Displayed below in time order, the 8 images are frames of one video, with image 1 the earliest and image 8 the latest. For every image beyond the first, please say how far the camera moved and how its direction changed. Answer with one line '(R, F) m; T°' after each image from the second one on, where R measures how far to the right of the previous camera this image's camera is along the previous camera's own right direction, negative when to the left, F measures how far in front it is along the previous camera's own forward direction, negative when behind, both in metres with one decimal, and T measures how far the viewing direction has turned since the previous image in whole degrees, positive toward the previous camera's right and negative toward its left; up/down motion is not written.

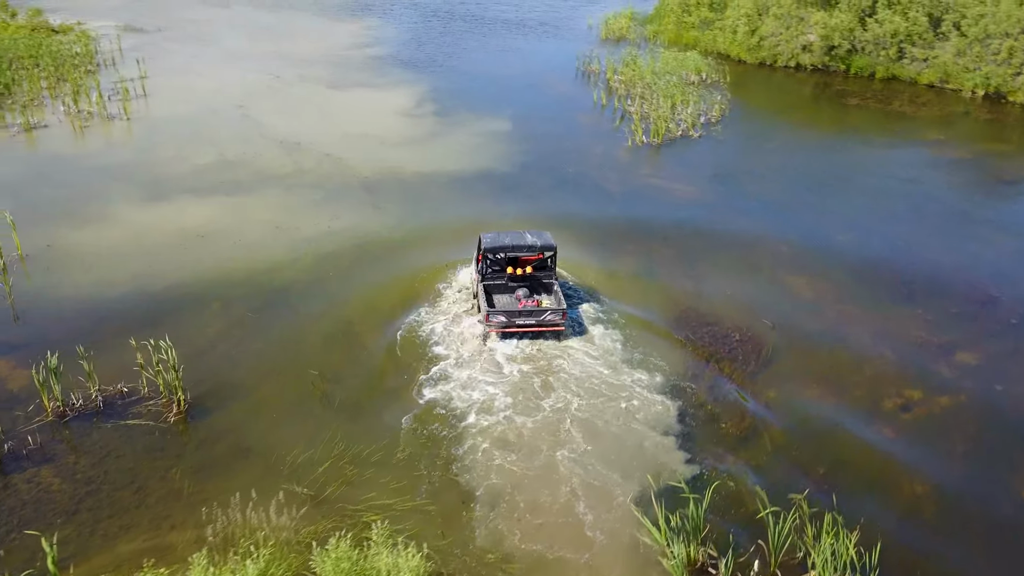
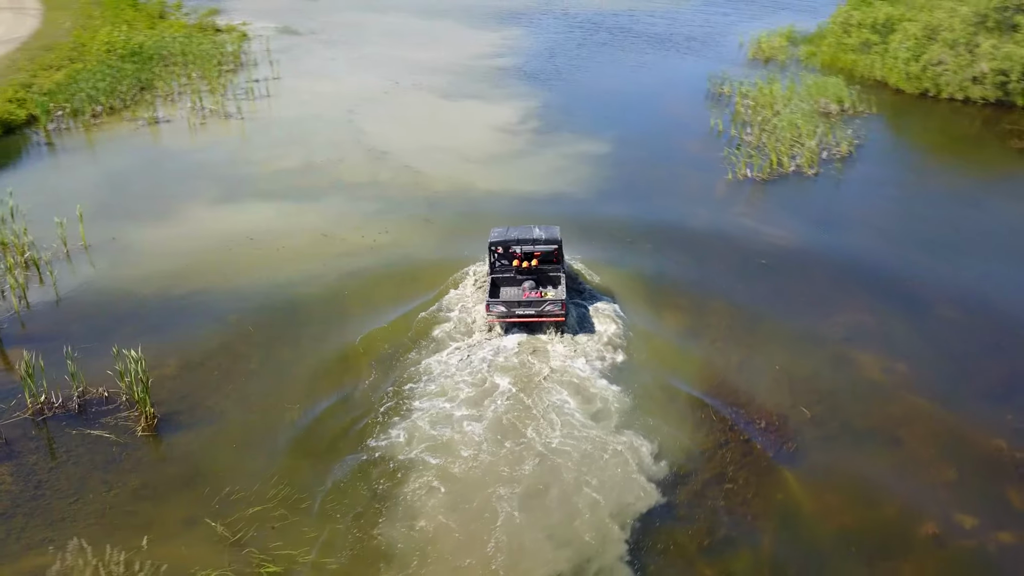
(+2.5, +1.4) m; -12°
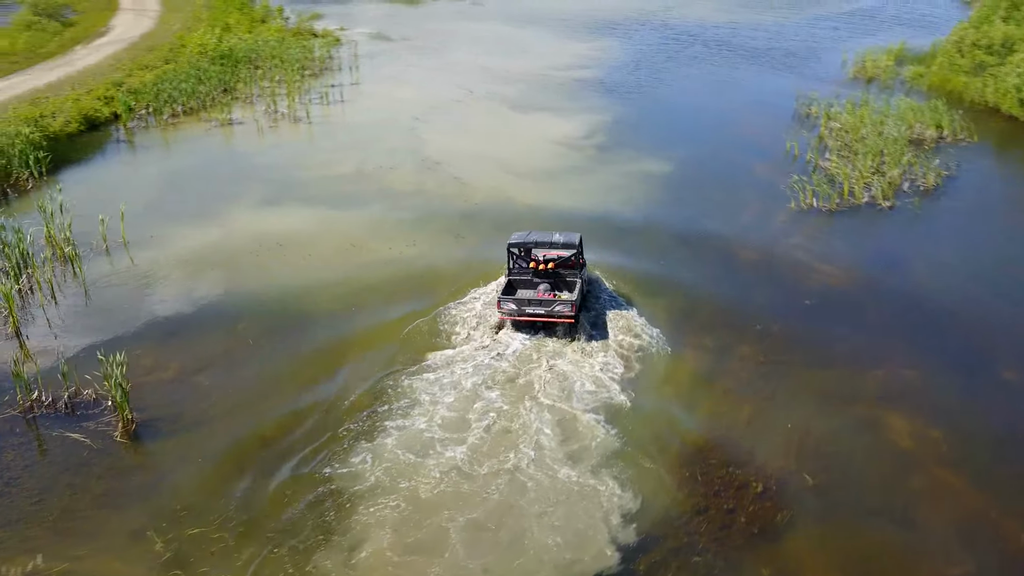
(+1.7, +0.8) m; -8°
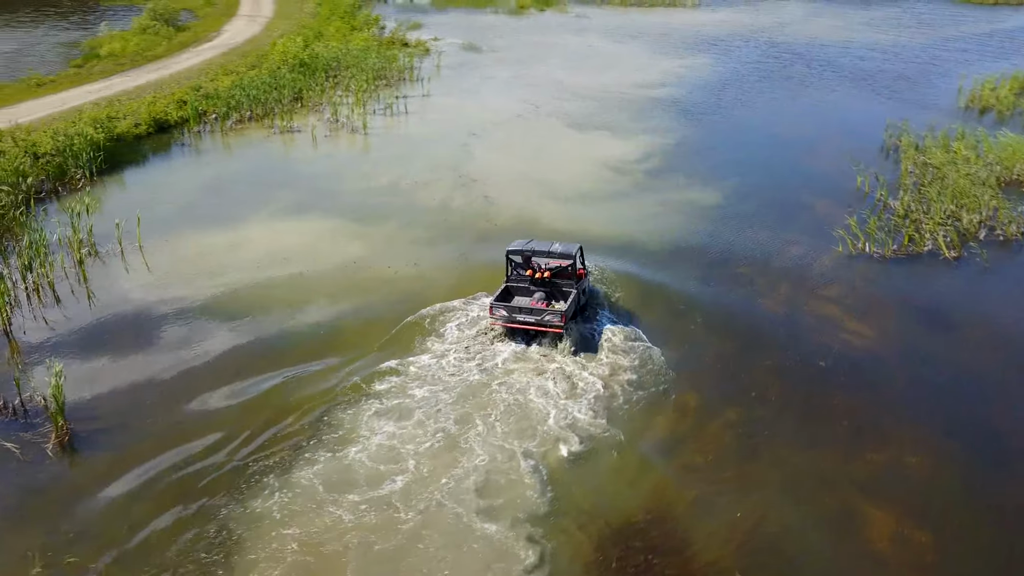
(+2.5, +1.1) m; -9°
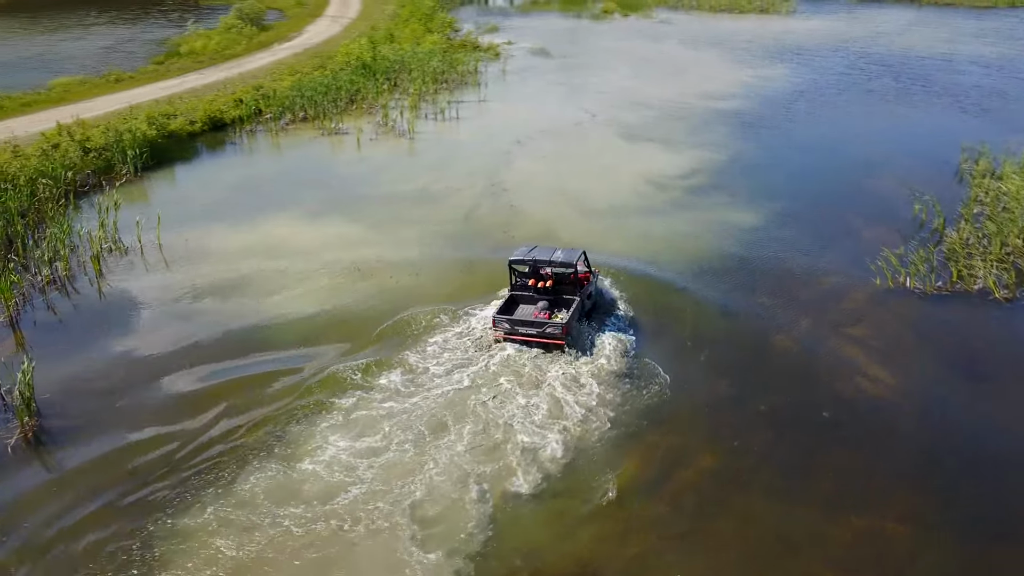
(+1.9, +0.7) m; -7°
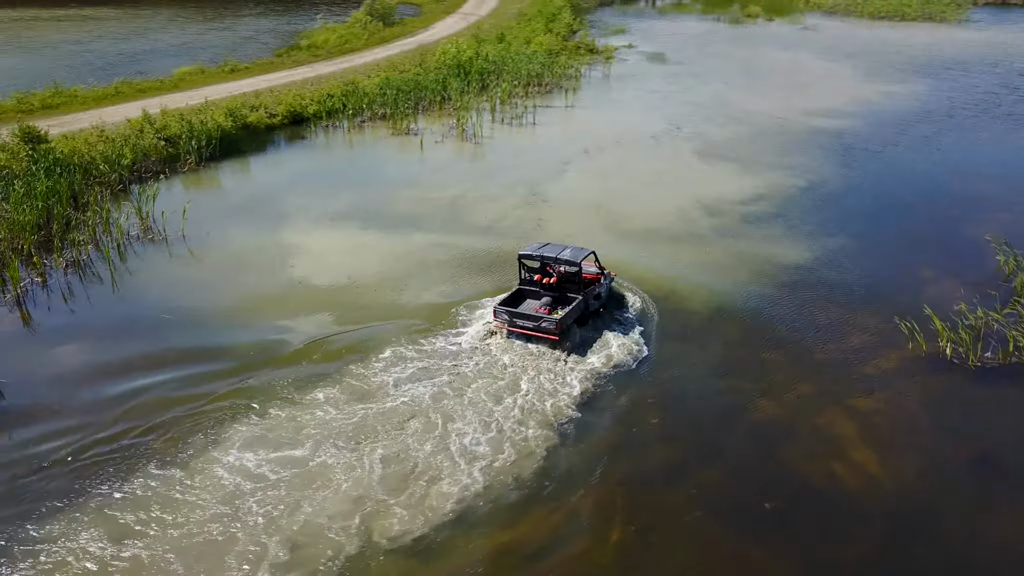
(+3.3, +1.2) m; -11°
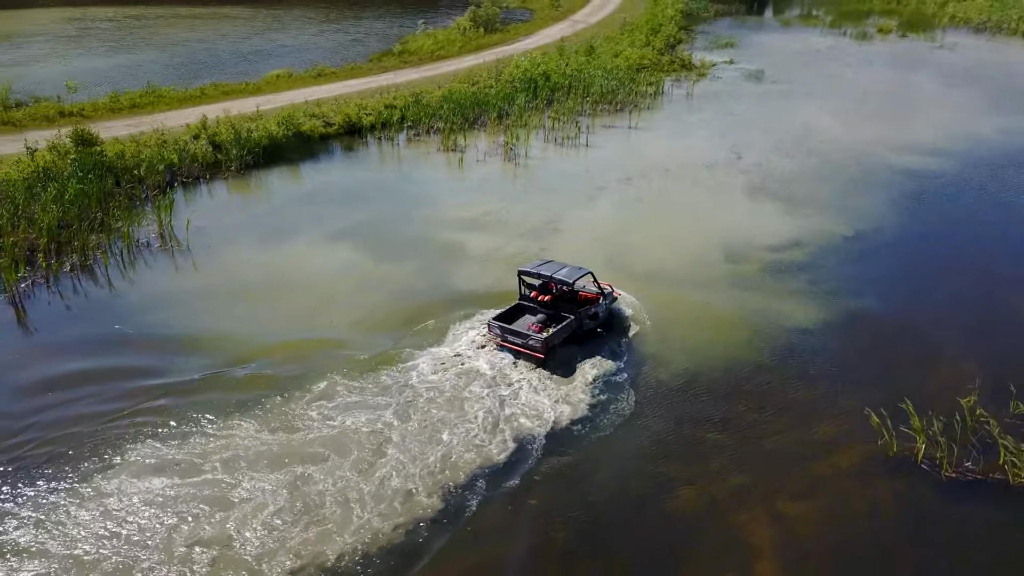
(+3.4, +1.1) m; -10°
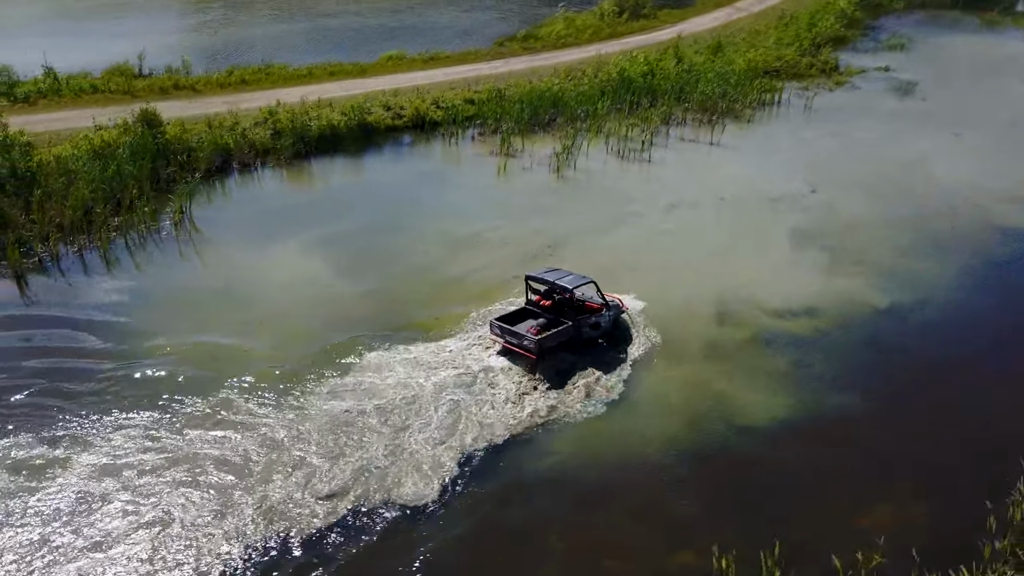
(+5.1, +1.8) m; -14°
